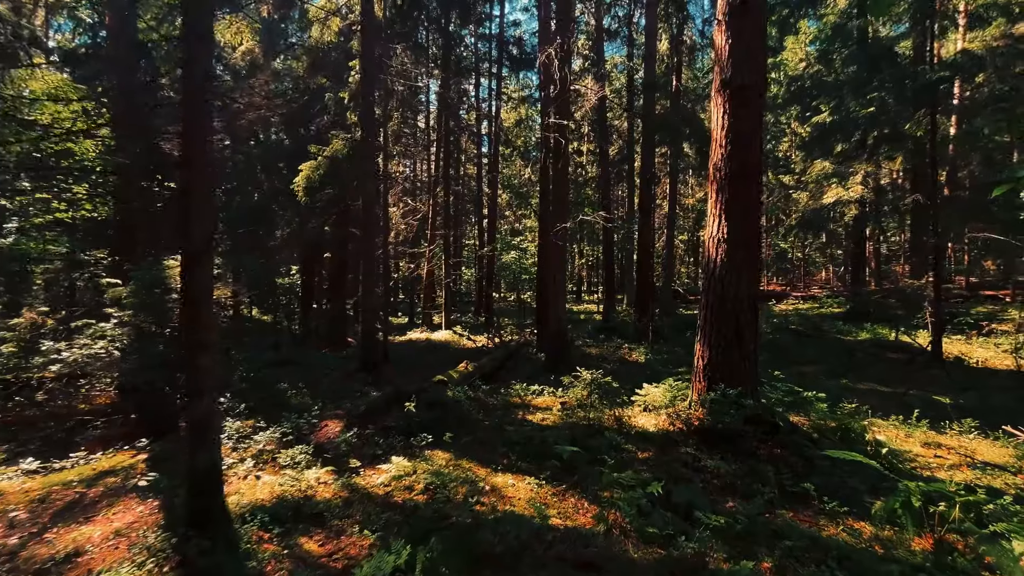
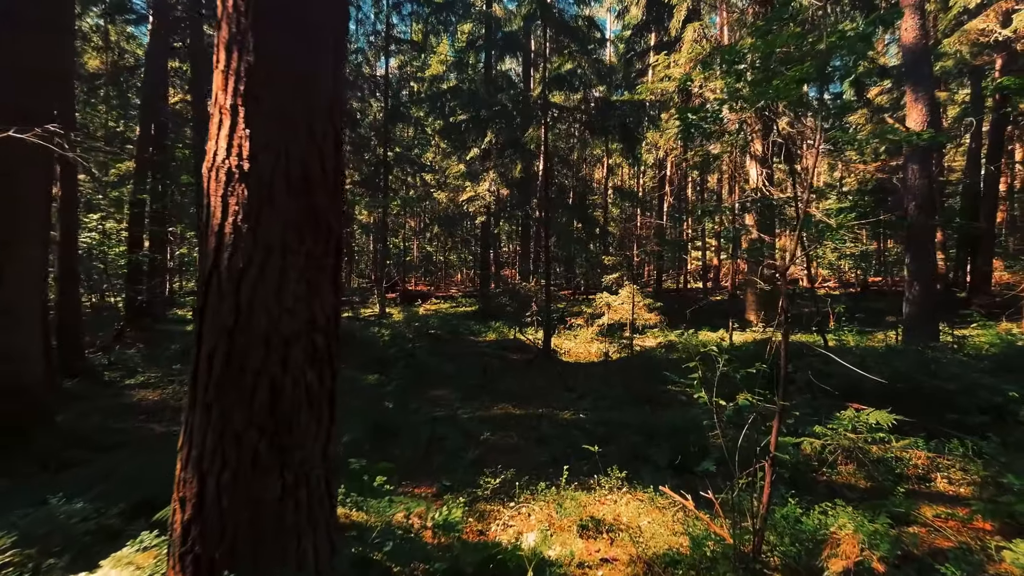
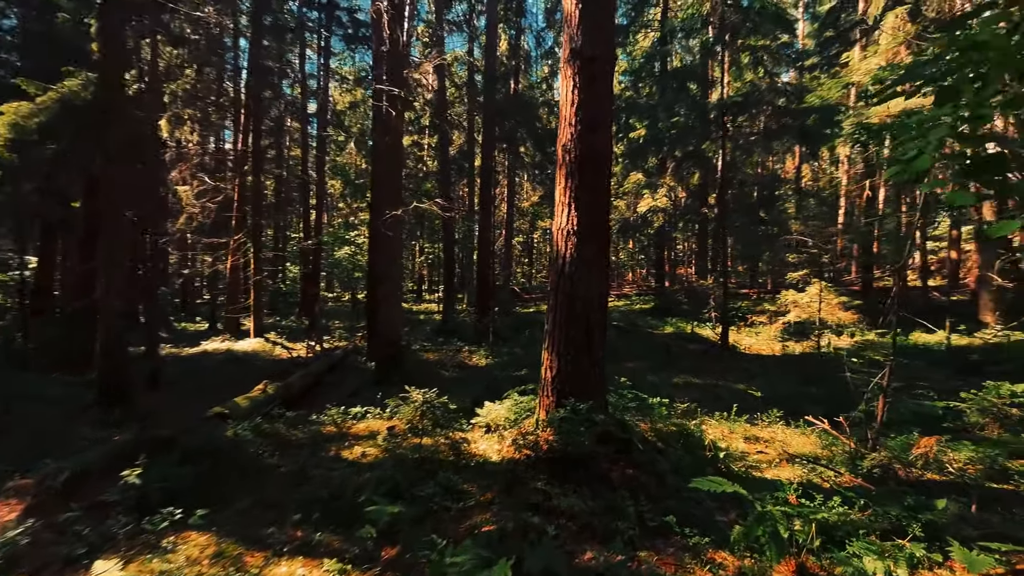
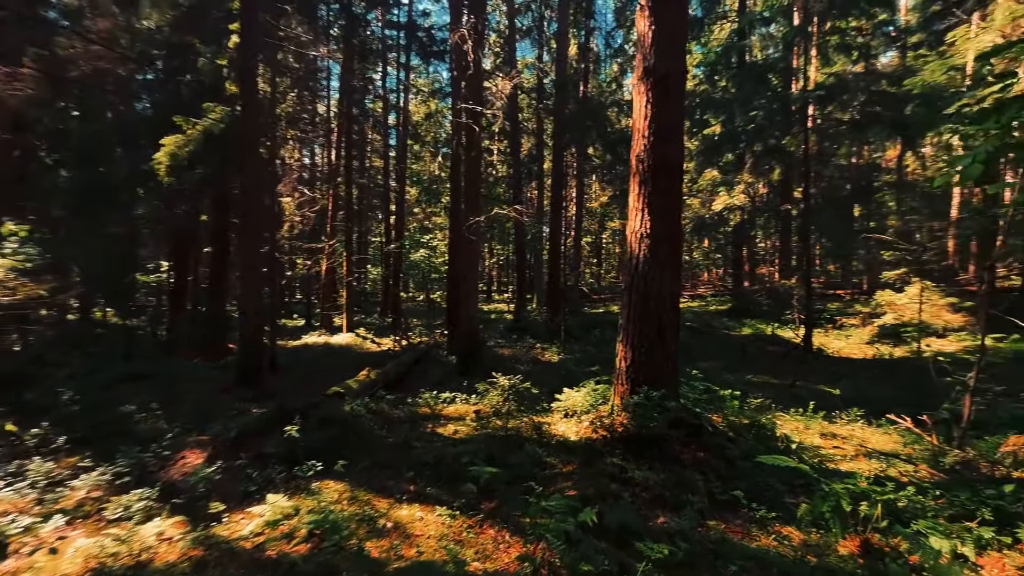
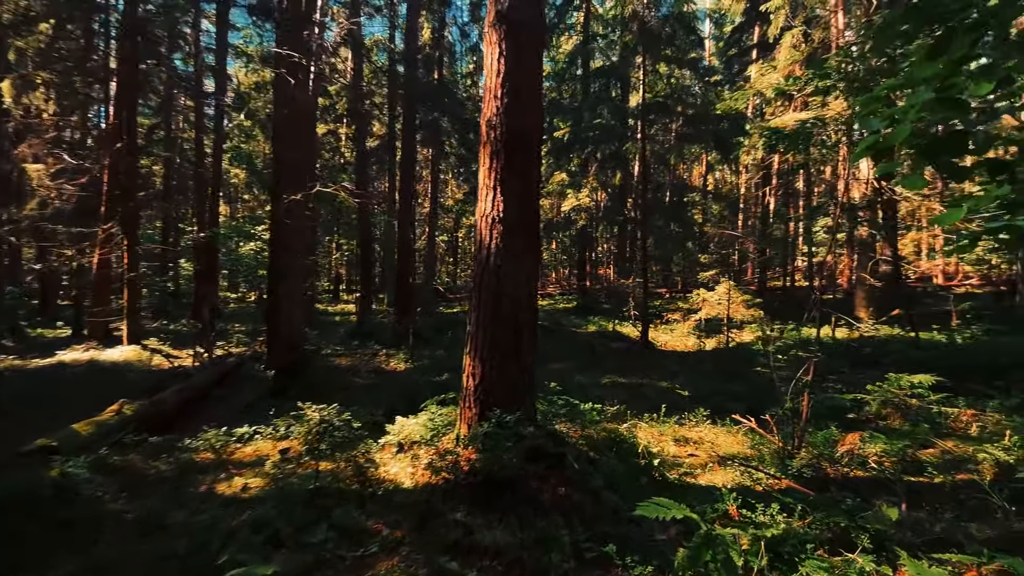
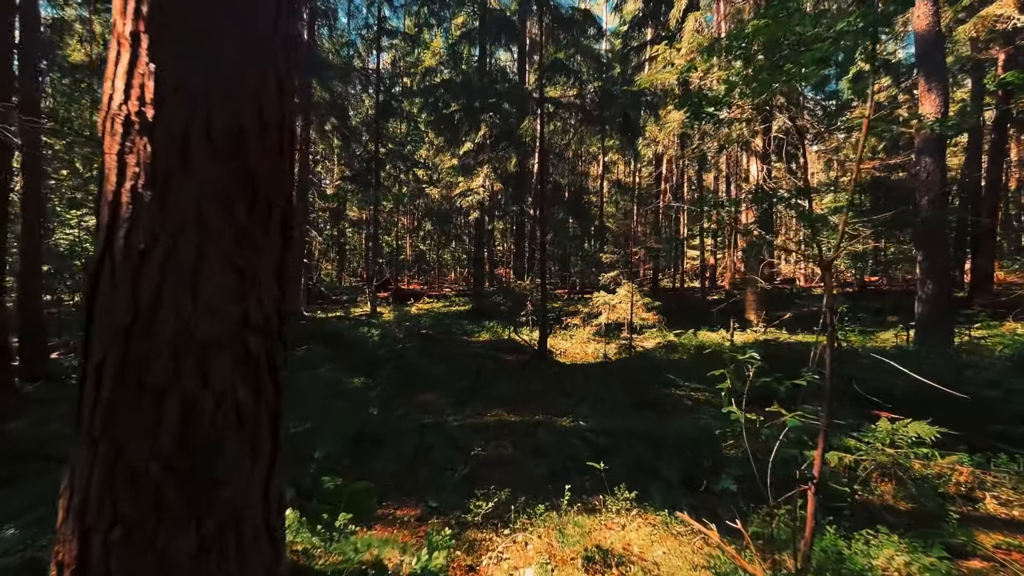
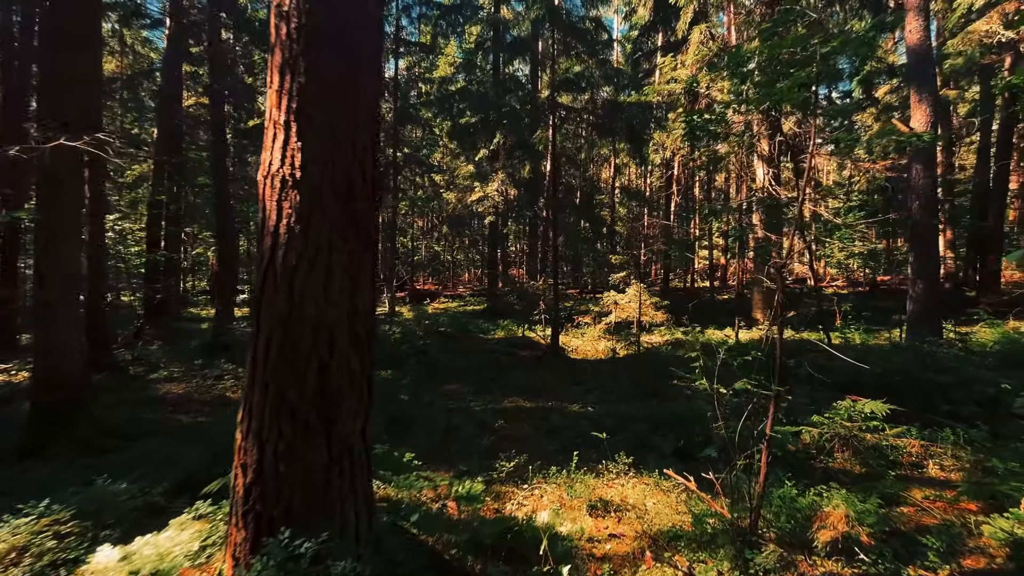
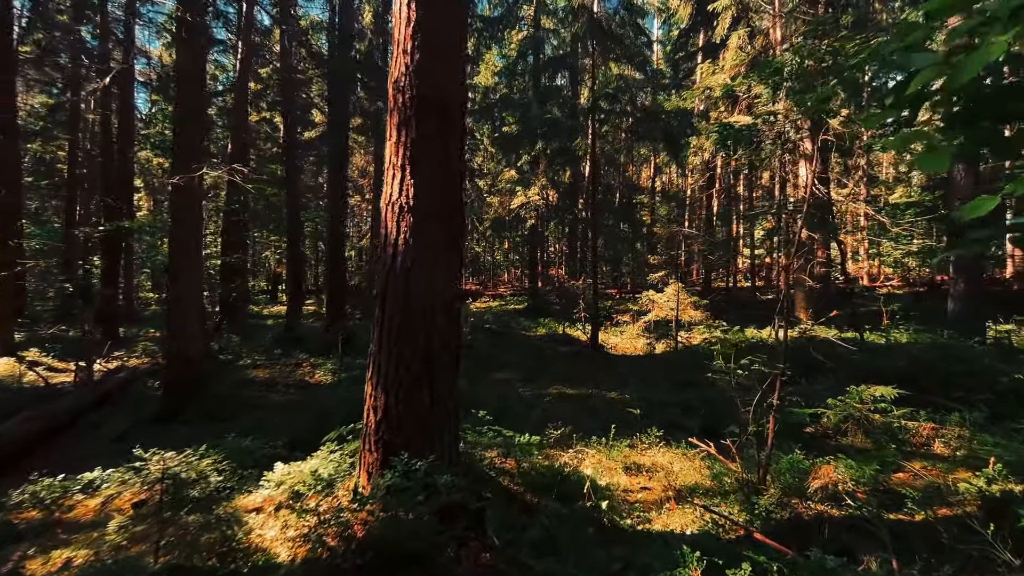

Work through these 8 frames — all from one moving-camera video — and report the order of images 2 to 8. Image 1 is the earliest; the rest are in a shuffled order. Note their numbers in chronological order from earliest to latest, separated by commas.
4, 3, 5, 8, 7, 2, 6
